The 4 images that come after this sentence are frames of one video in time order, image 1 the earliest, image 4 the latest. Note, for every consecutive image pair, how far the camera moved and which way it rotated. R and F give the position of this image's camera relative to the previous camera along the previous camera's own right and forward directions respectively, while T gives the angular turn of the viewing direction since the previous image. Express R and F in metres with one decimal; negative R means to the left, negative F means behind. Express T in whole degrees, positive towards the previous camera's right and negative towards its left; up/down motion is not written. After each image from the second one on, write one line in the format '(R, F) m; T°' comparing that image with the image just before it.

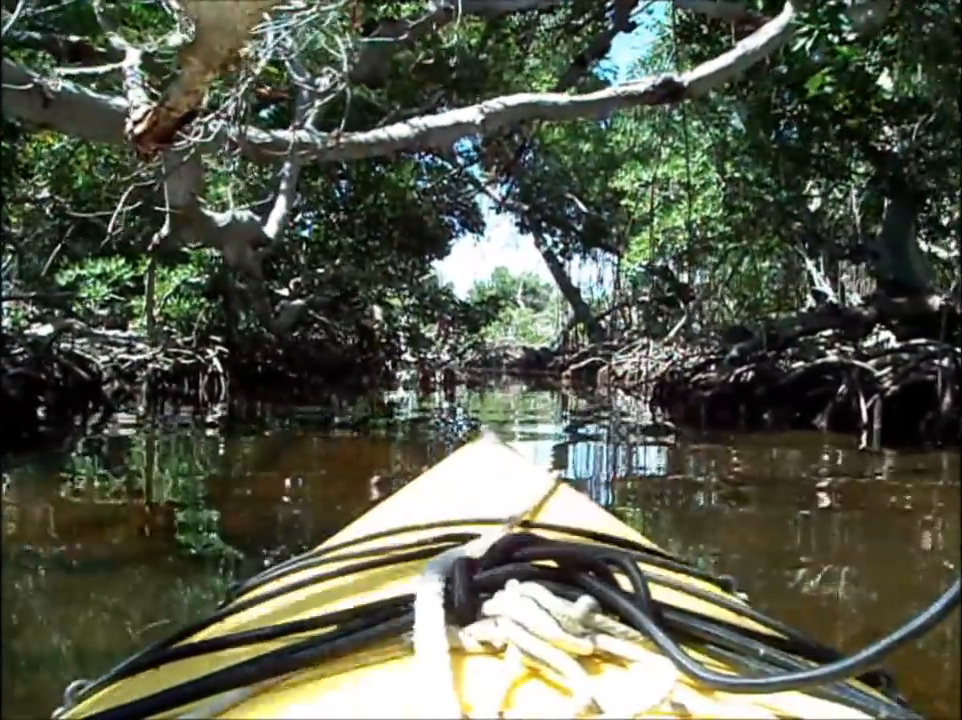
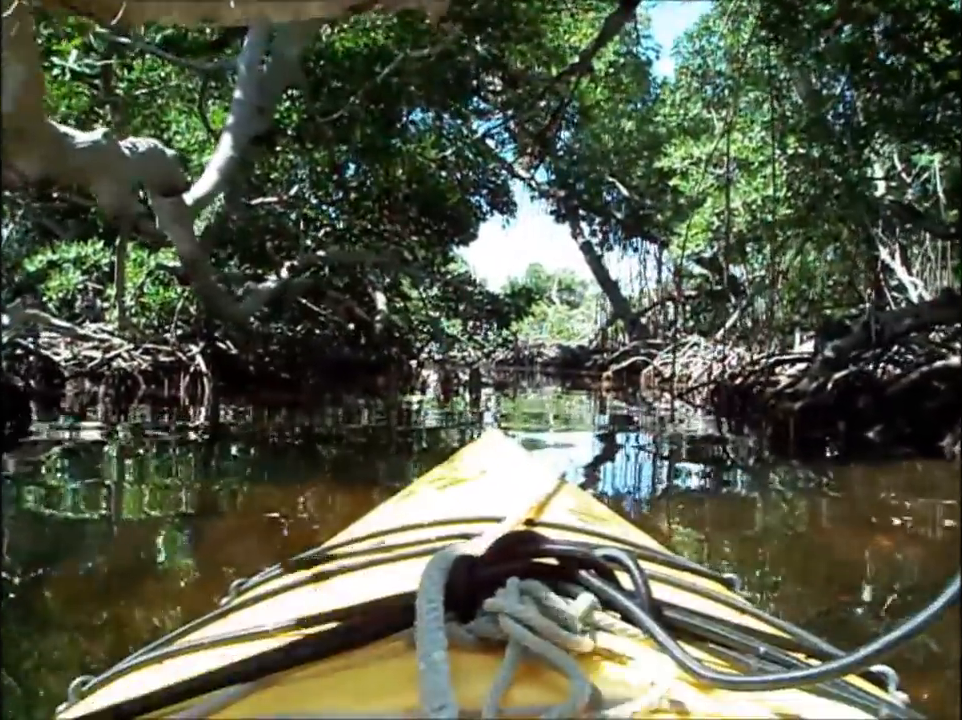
(0.0, +1.0) m; -2°
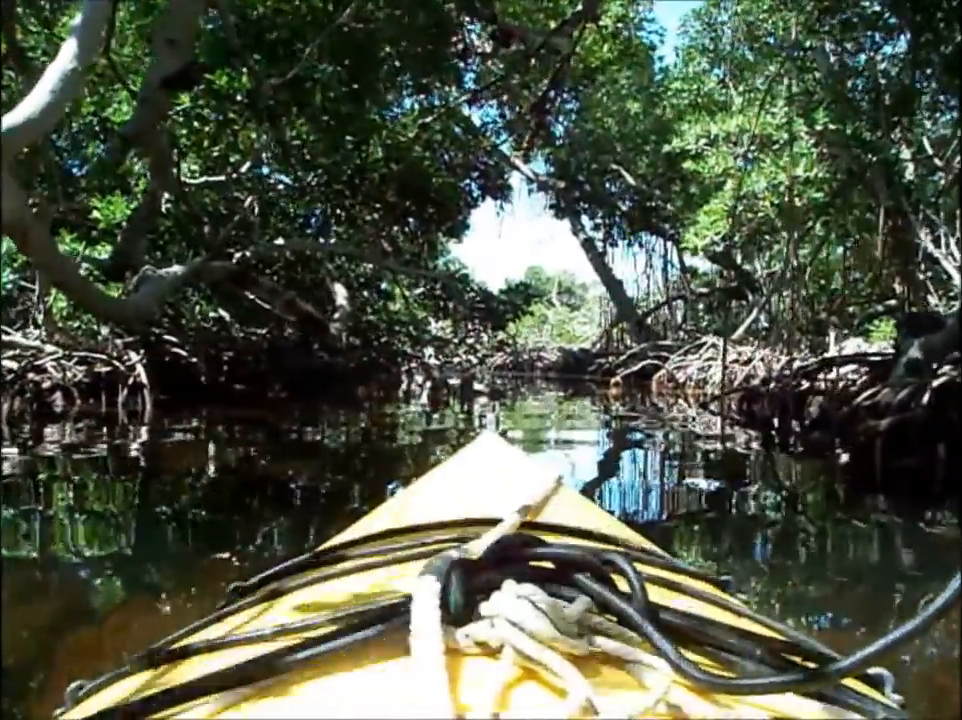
(0.0, +0.9) m; 0°
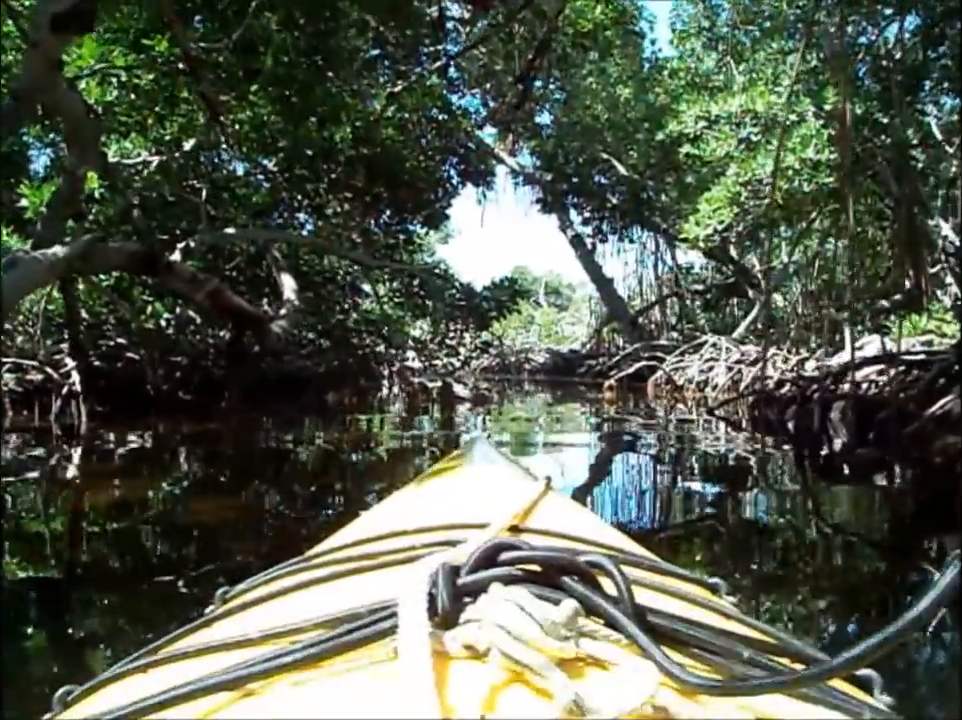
(0.0, +0.6) m; +1°
